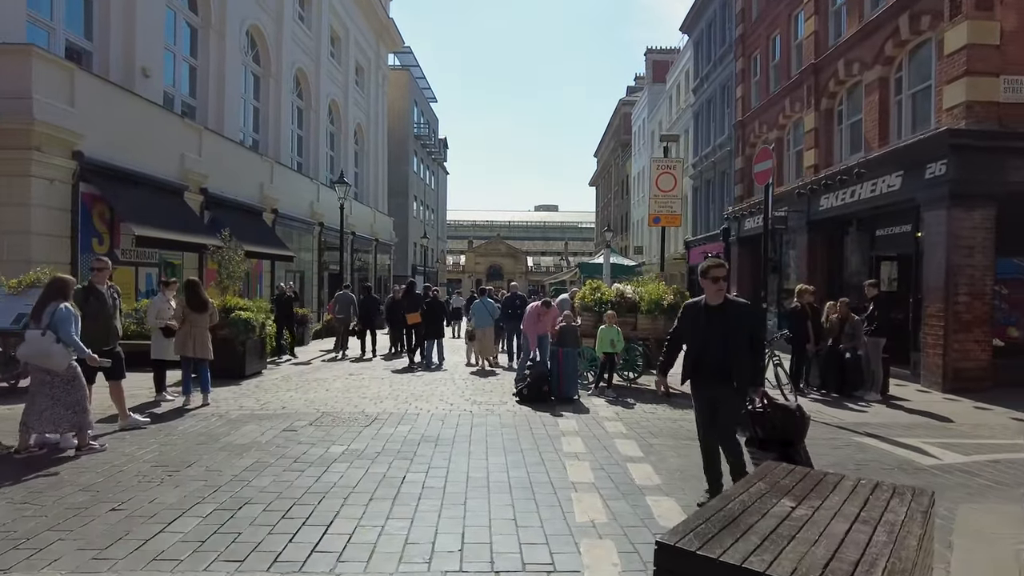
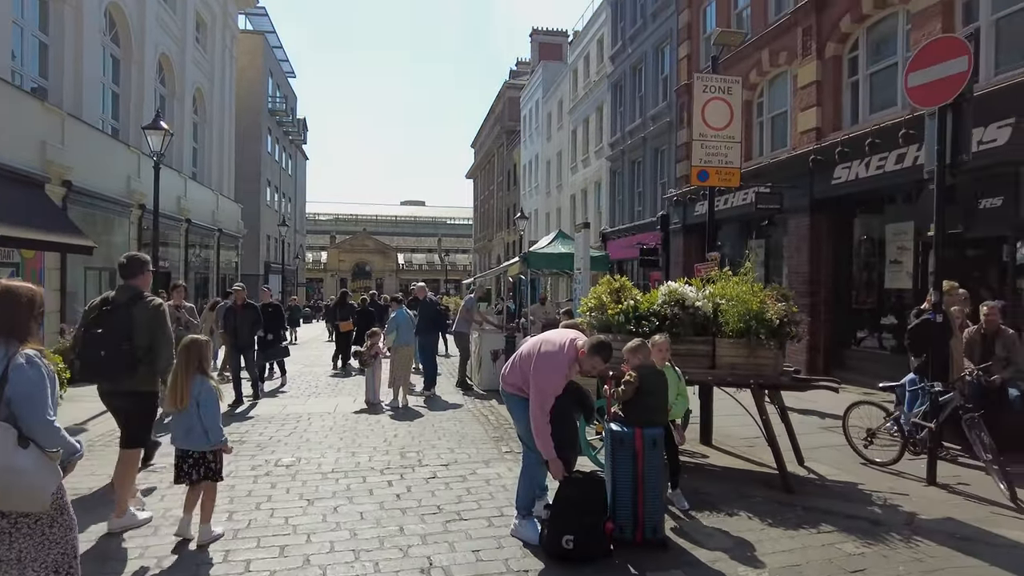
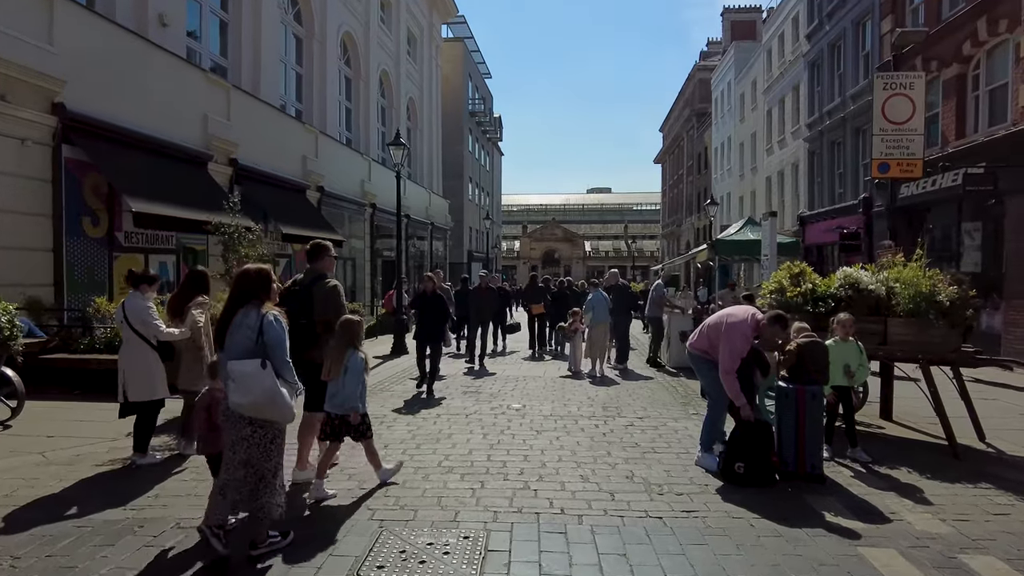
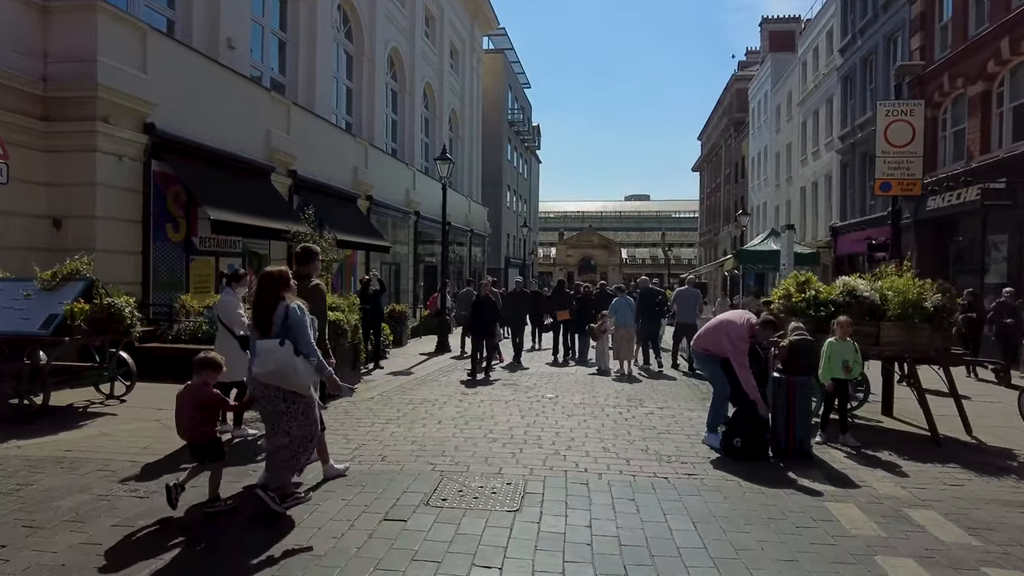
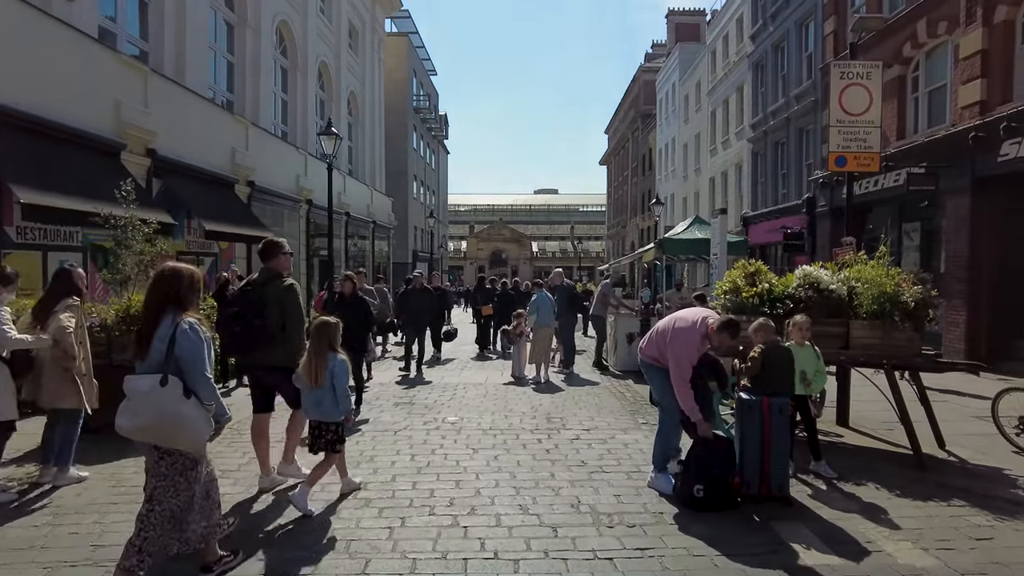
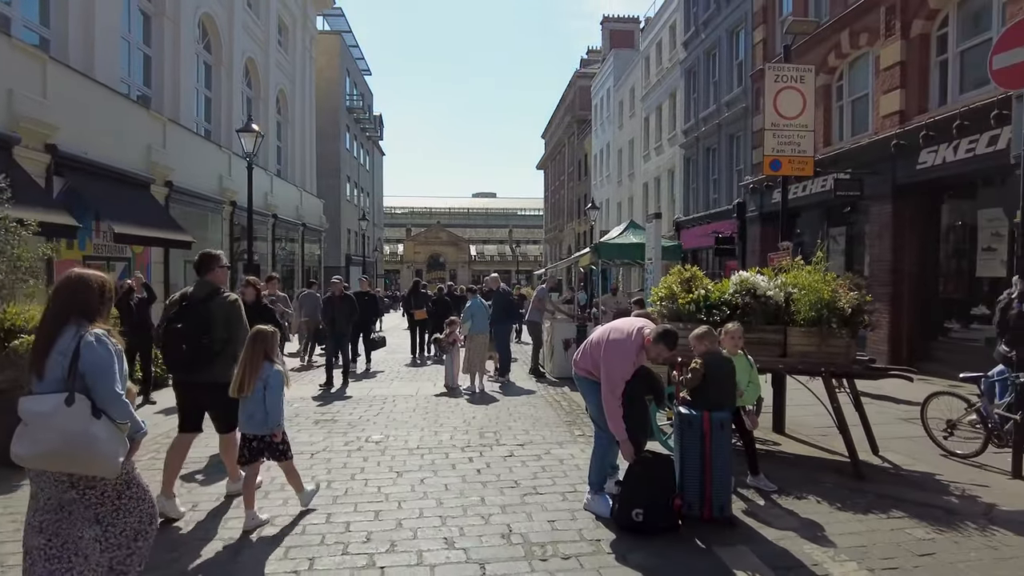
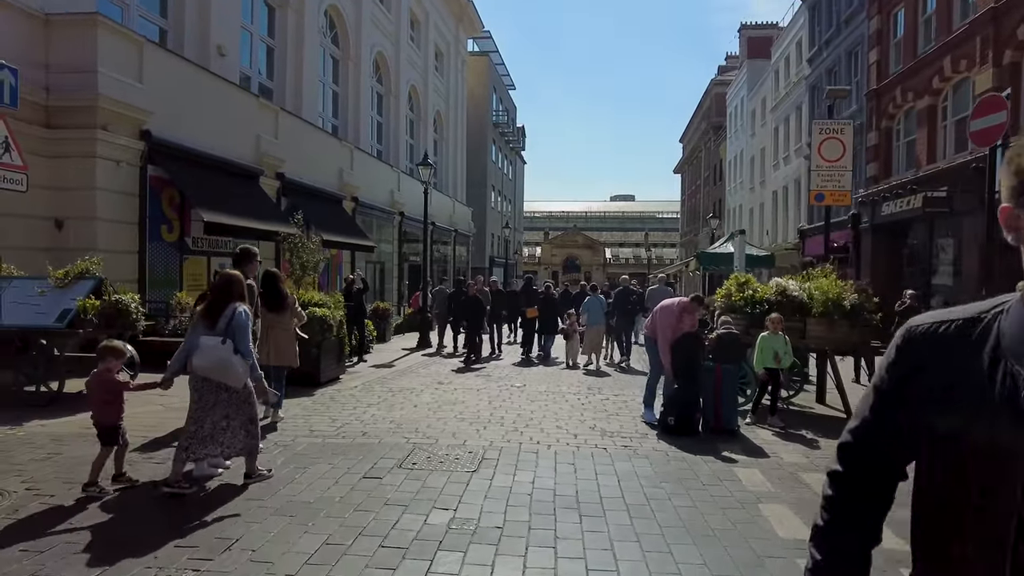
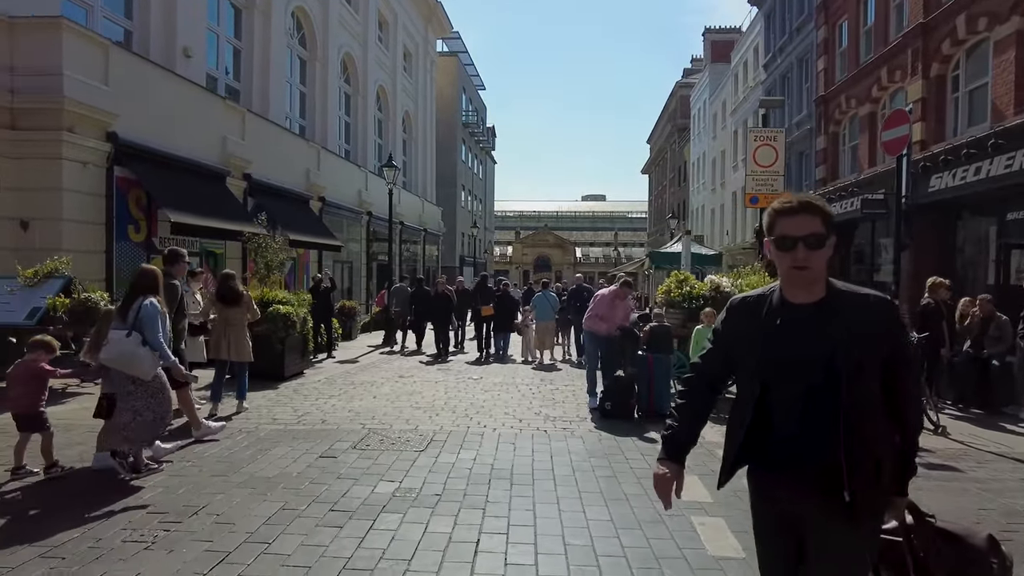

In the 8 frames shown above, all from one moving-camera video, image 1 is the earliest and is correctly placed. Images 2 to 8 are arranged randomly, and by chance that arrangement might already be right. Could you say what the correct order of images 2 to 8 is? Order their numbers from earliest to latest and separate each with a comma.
8, 7, 4, 3, 5, 6, 2
